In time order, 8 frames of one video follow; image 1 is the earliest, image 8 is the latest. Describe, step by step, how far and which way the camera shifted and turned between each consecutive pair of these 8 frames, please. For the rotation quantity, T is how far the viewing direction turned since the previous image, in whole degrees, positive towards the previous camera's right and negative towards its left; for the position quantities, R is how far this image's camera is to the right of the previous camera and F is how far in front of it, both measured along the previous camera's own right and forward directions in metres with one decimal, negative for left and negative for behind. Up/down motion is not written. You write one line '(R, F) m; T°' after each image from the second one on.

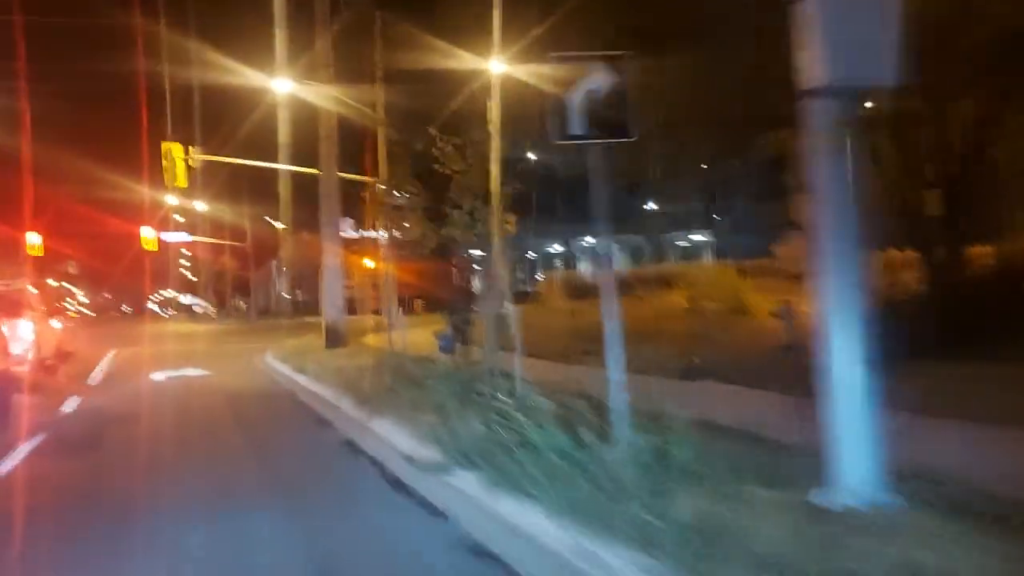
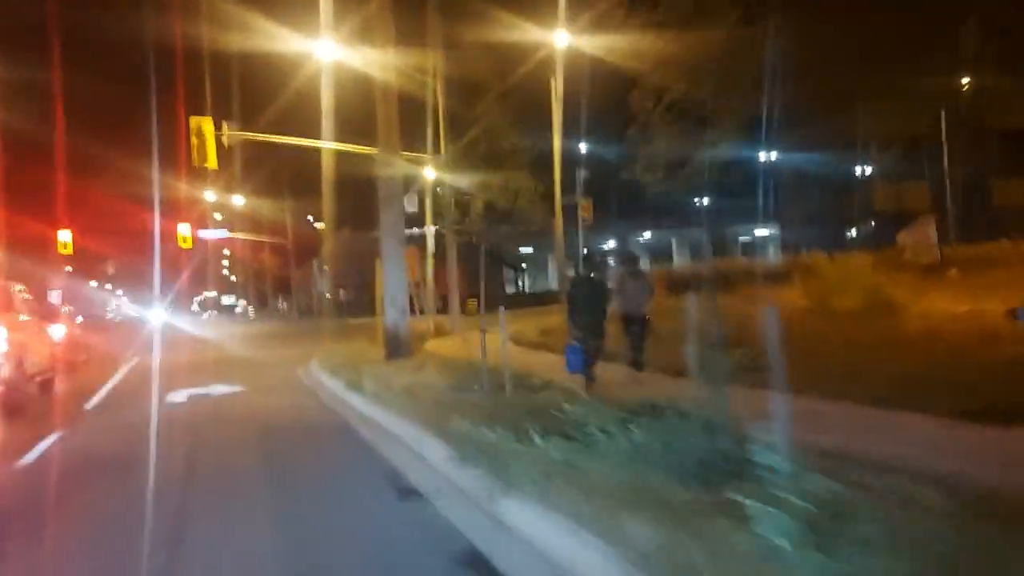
(-1.1, +4.4) m; -2°
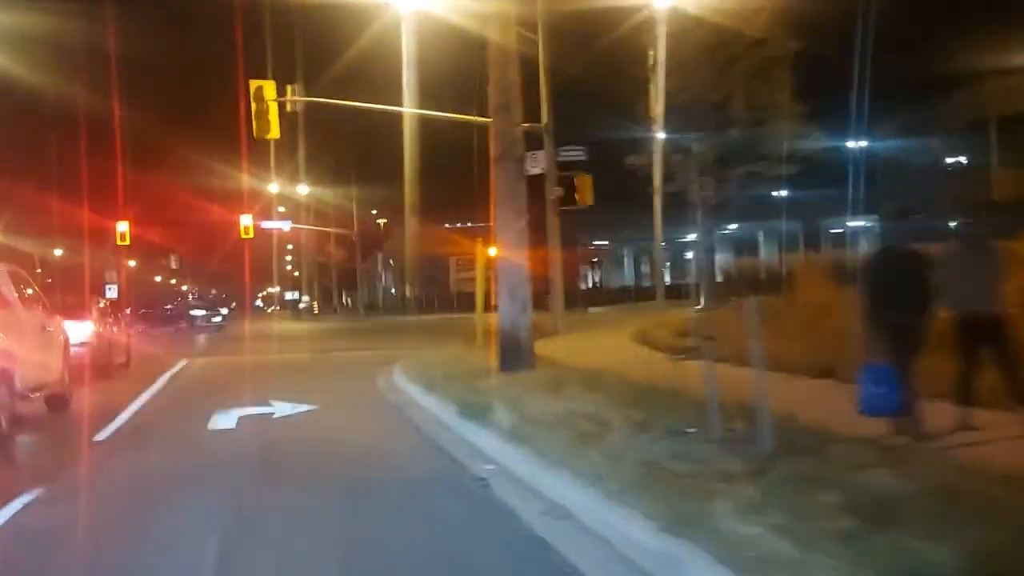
(-1.1, +4.3) m; -3°
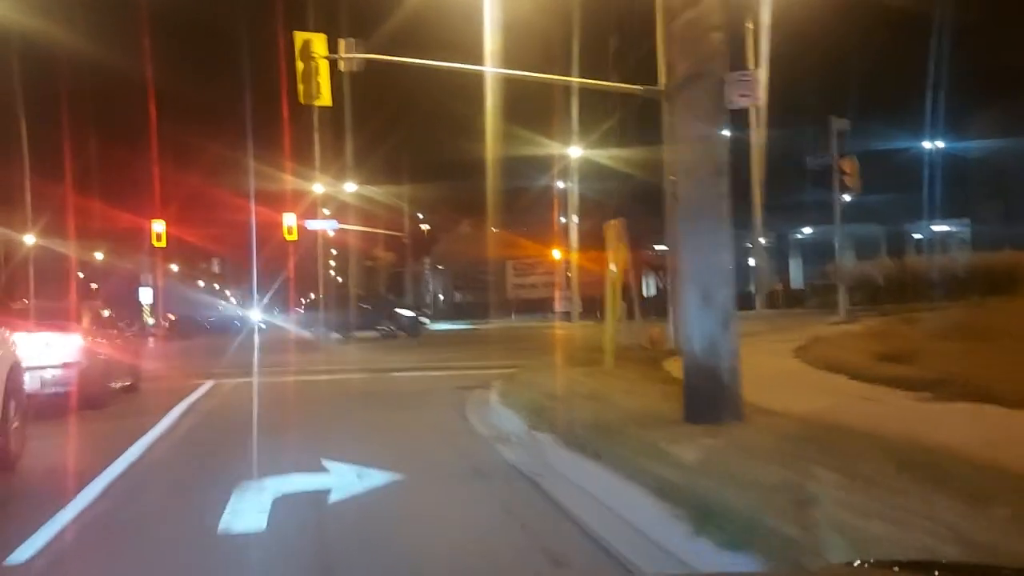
(-1.1, +4.6) m; -2°
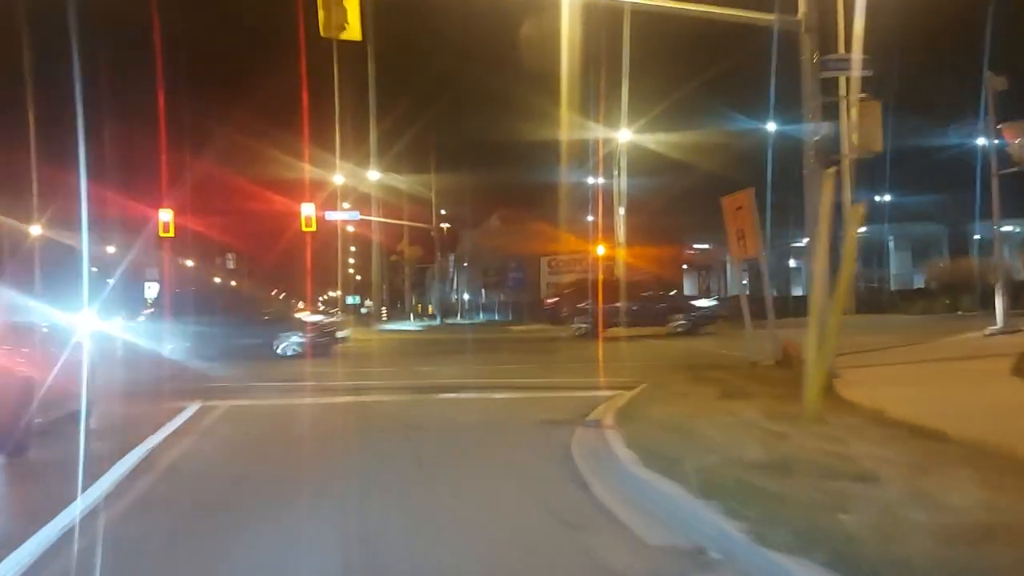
(-0.9, +4.5) m; -1°
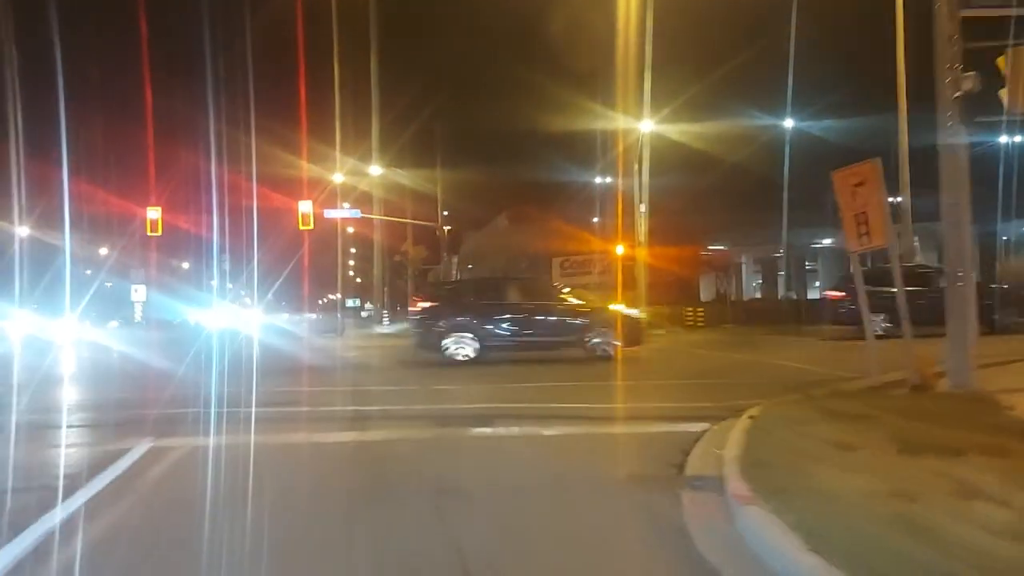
(-0.5, +3.1) m; 0°
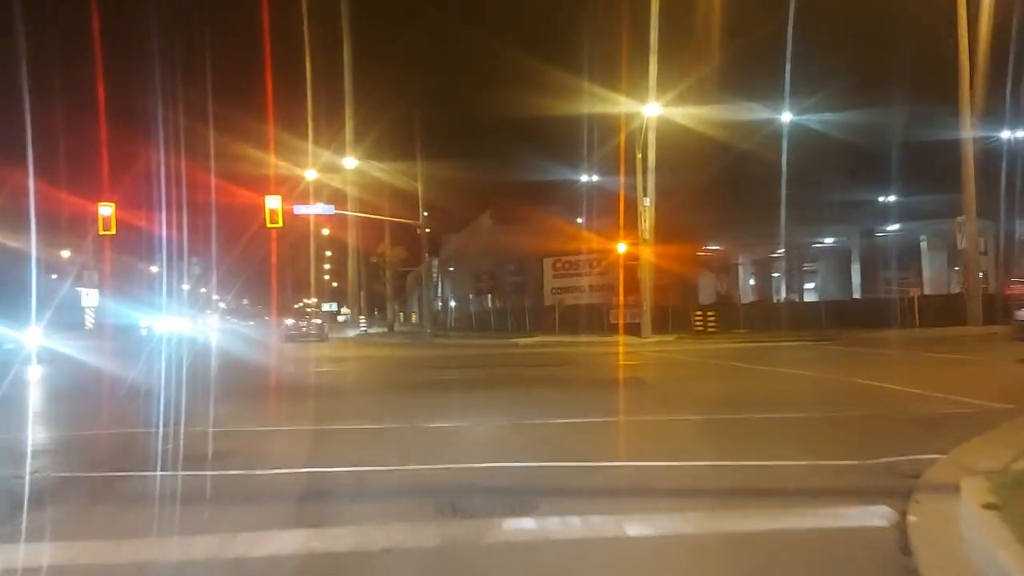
(-0.4, +4.0) m; +1°
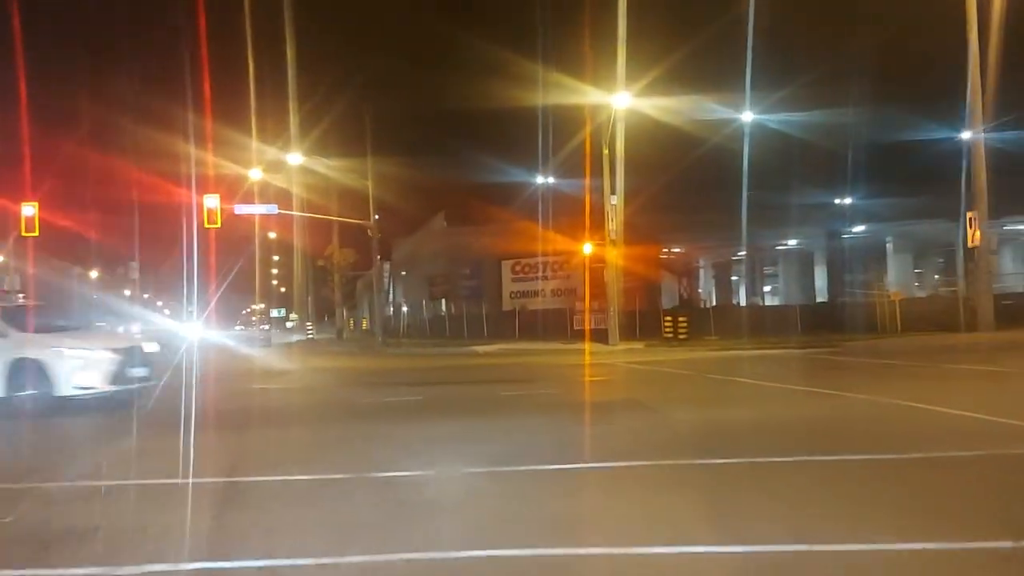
(-0.2, +2.6) m; +3°
